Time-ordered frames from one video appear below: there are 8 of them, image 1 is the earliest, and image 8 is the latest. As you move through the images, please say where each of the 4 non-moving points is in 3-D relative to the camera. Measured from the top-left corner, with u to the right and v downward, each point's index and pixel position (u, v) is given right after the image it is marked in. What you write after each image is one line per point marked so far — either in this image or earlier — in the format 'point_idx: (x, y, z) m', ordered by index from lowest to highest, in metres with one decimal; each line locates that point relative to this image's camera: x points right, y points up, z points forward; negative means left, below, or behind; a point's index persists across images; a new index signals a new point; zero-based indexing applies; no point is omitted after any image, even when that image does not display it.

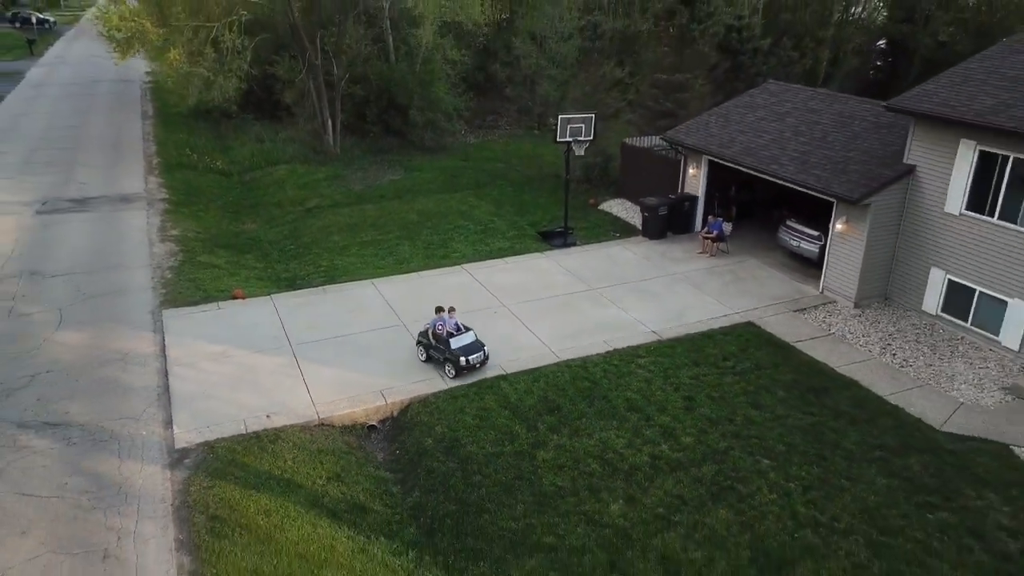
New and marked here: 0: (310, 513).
0: (-1.9, -2.1, +7.4) m
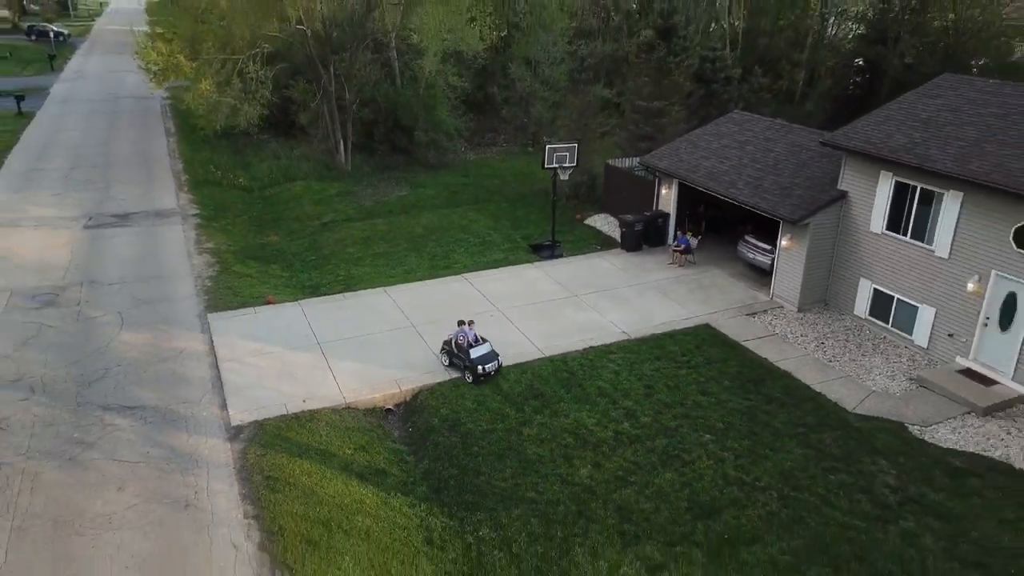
0: (-2.0, -2.2, +9.4) m
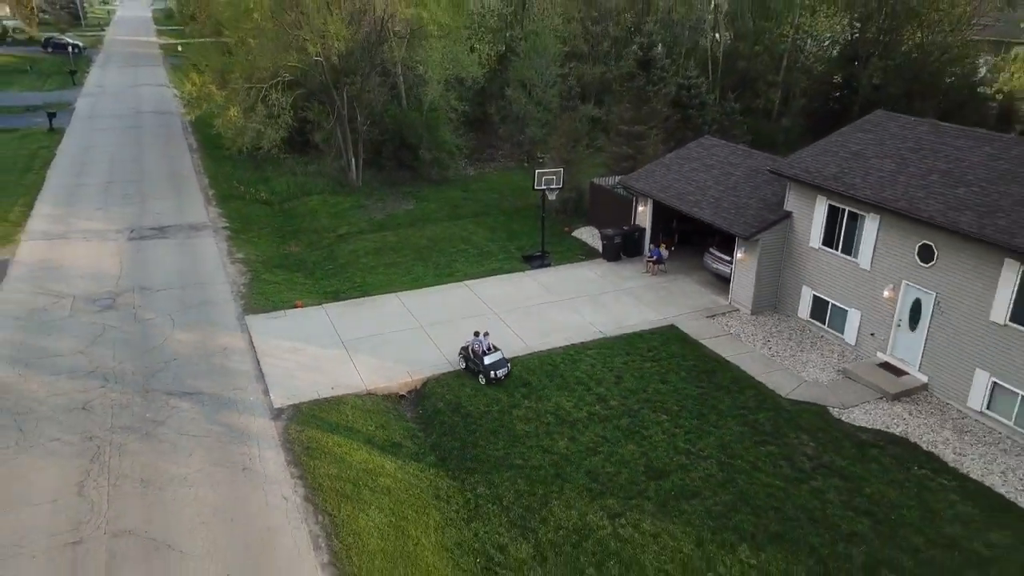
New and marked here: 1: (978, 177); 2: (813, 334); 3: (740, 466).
0: (-2.1, -2.3, +11.6) m
1: (+7.5, +1.8, +12.5) m
2: (+5.7, -0.9, +14.8) m
3: (+3.2, -2.5, +11.1) m
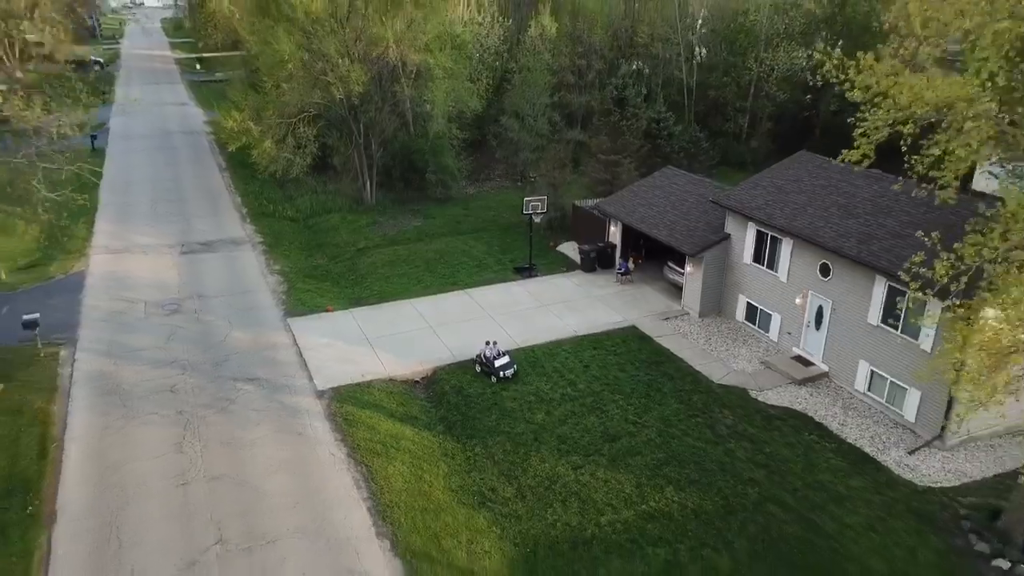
0: (-2.3, -2.5, +15.2) m
1: (+7.3, +1.6, +16.1) m
2: (+5.5, -1.1, +18.4) m
3: (+3.0, -2.7, +14.7) m
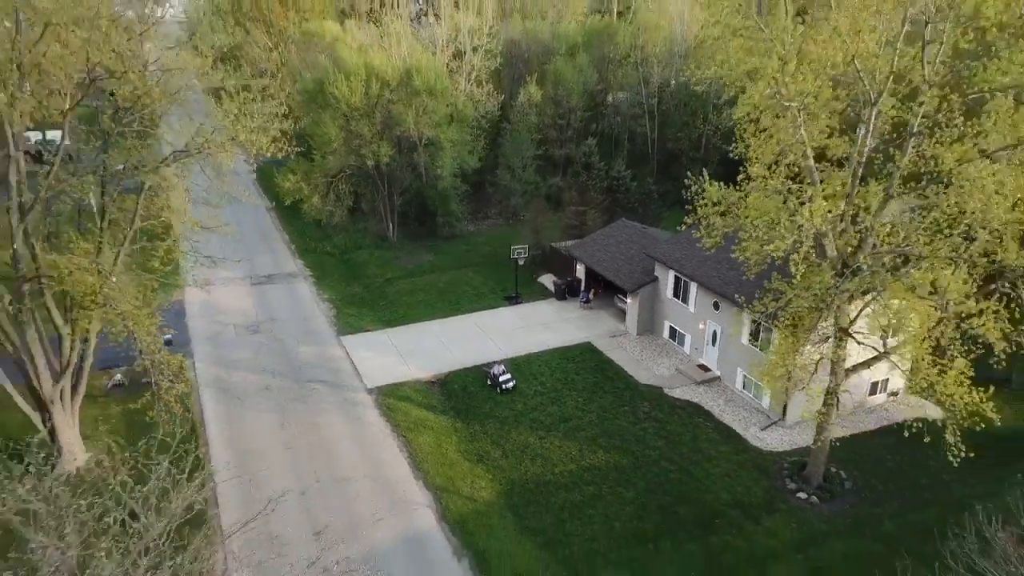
0: (-2.7, -3.4, +22.5) m
1: (+6.9, +0.7, +23.4) m
2: (+5.2, -2.0, +25.7) m
3: (+2.7, -3.6, +22.0) m
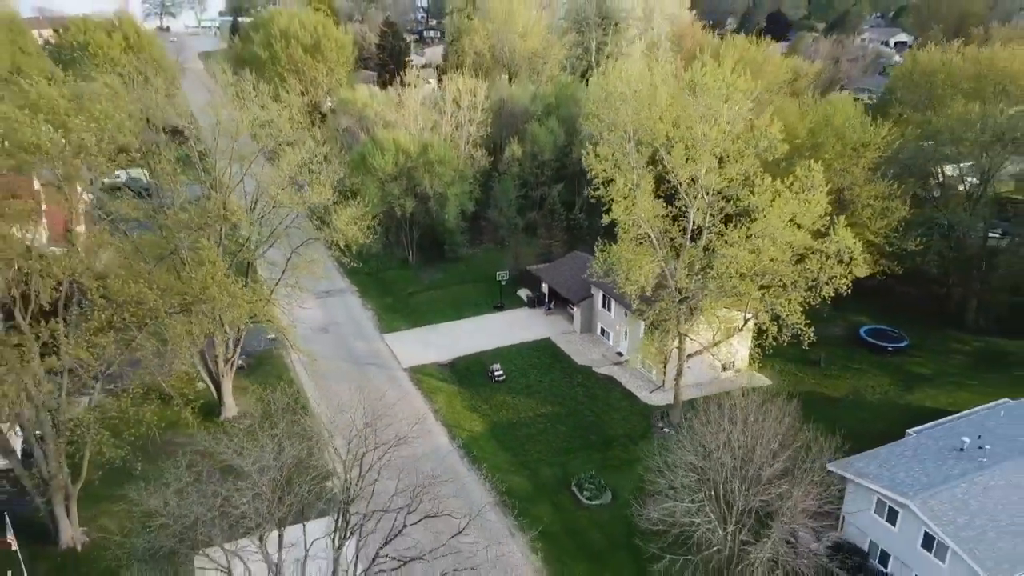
0: (-3.5, -4.2, +35.7) m
1: (+6.1, 0.0, +36.5) m
2: (+4.4, -2.6, +38.9) m
3: (+1.9, -4.3, +35.2) m
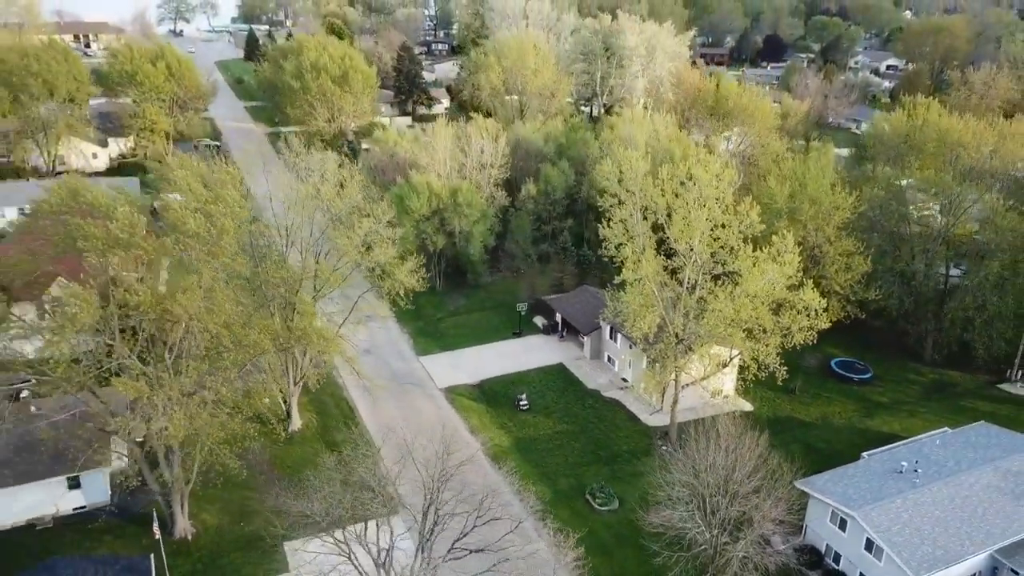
0: (-2.4, -6.0, +41.8) m
1: (+7.3, -2.0, +42.8) m
2: (+5.5, -4.6, +45.1) m
3: (+3.0, -6.2, +41.4) m
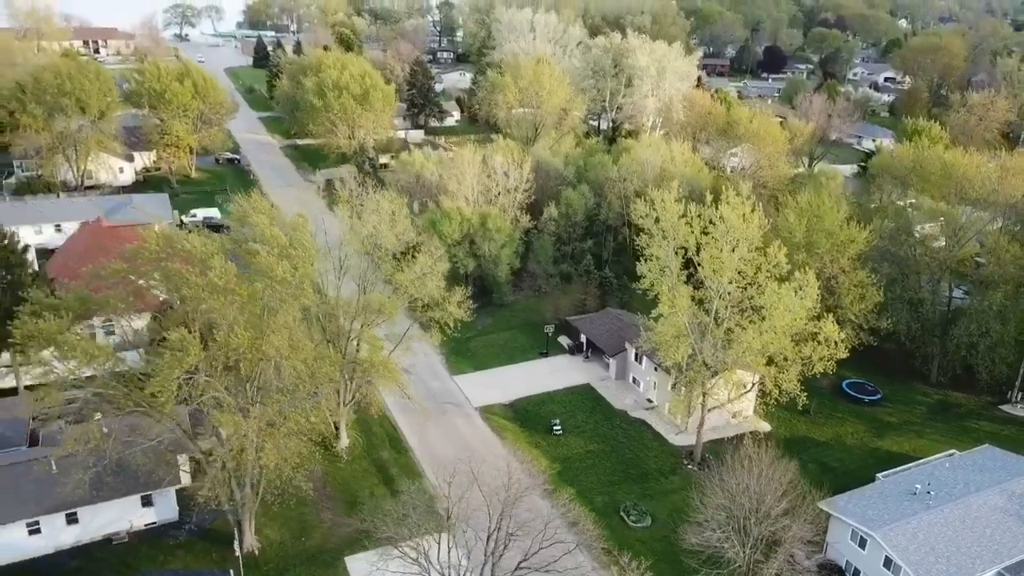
0: (-0.5, -7.4, +44.3) m
1: (+9.2, -3.5, +45.3) m
2: (+7.3, -6.1, +47.6) m
3: (+4.9, -7.7, +43.9) m
